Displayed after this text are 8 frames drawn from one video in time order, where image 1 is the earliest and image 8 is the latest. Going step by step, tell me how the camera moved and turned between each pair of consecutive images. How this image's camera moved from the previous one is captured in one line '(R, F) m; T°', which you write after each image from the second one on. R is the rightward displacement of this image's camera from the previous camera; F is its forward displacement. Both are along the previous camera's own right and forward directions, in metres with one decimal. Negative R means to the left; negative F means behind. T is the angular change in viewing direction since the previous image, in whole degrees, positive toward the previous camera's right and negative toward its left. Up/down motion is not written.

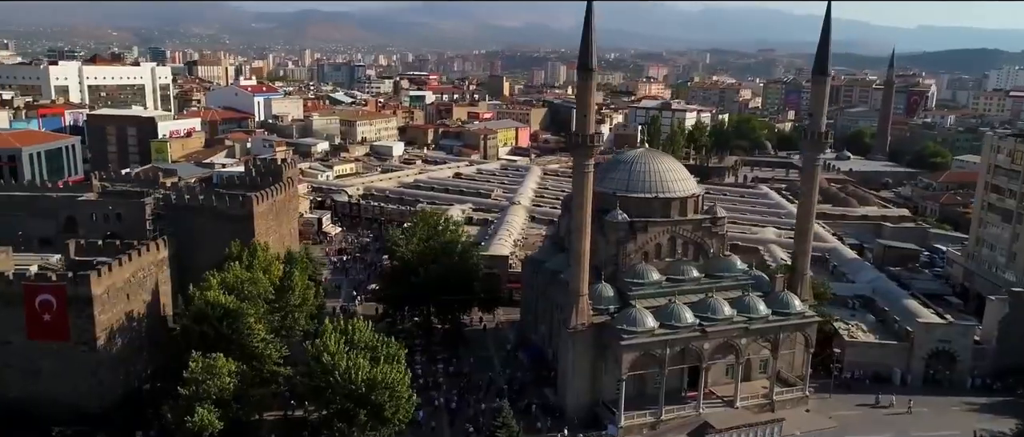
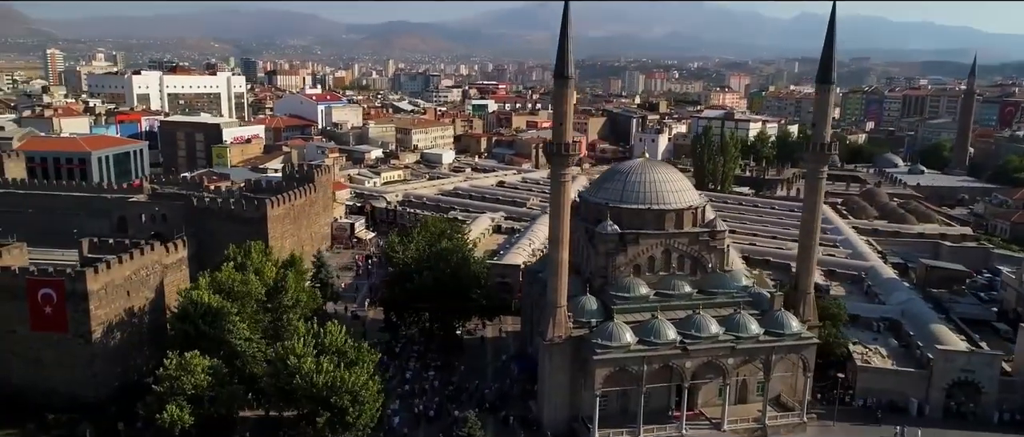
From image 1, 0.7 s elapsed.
(+2.2, +0.3) m; -6°
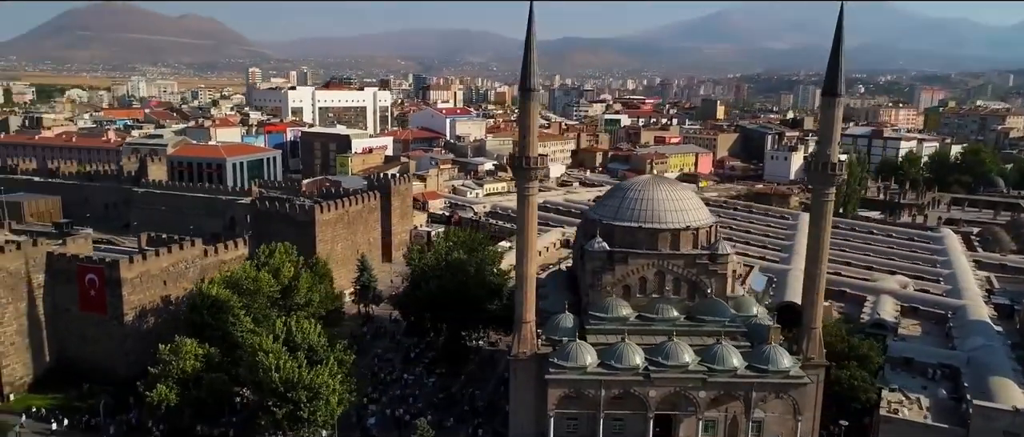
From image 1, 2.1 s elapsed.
(+4.2, +0.5) m; -13°
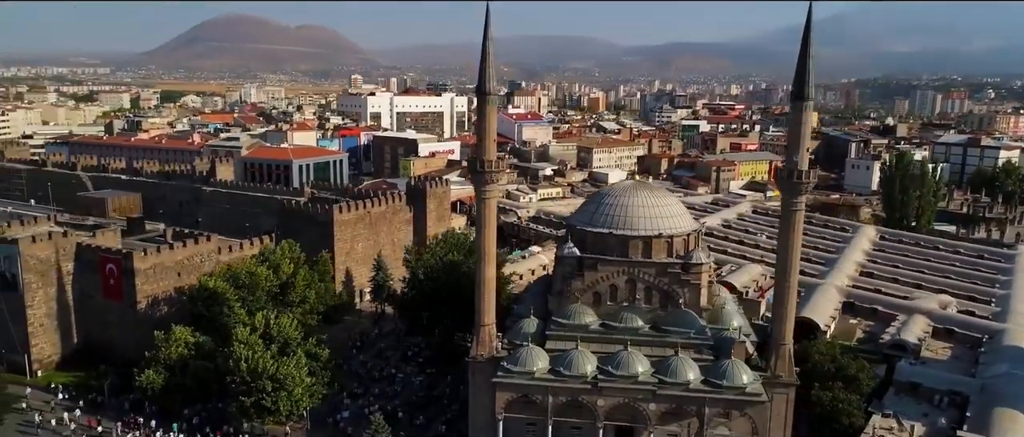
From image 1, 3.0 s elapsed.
(+3.0, +0.1) m; -8°
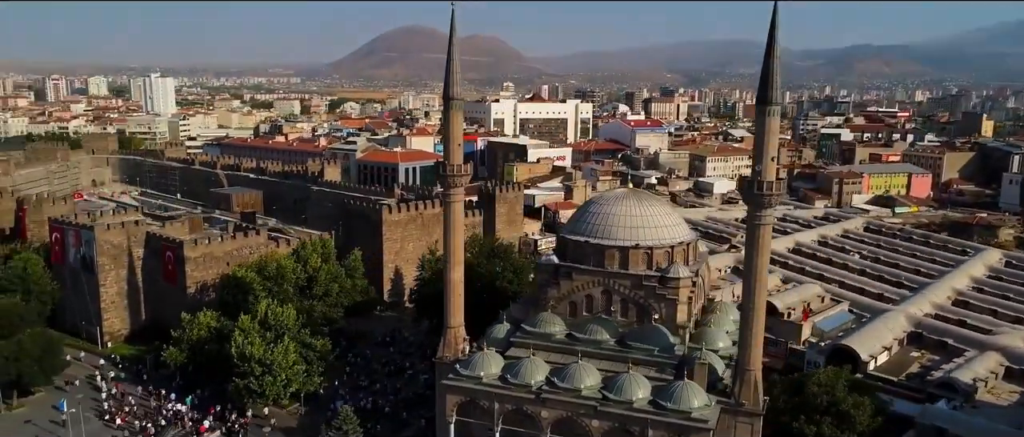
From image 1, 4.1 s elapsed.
(+4.1, +0.5) m; -13°
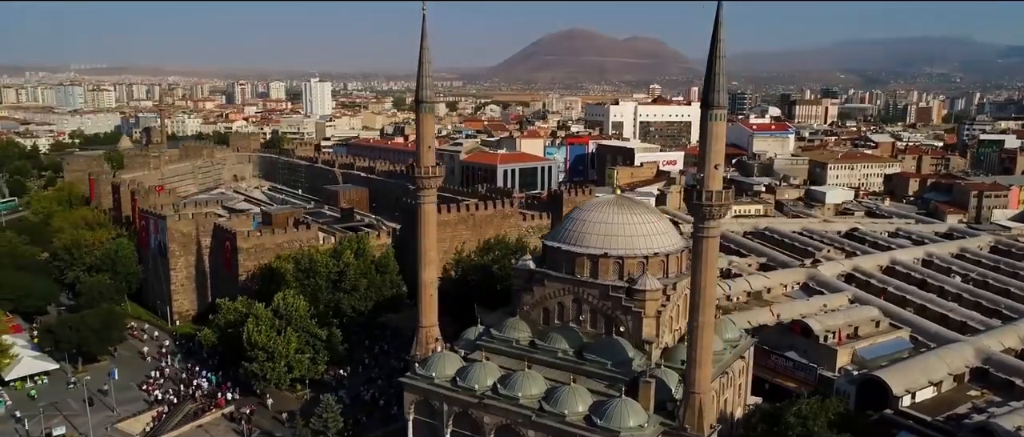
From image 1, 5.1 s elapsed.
(+3.9, +0.5) m; -12°
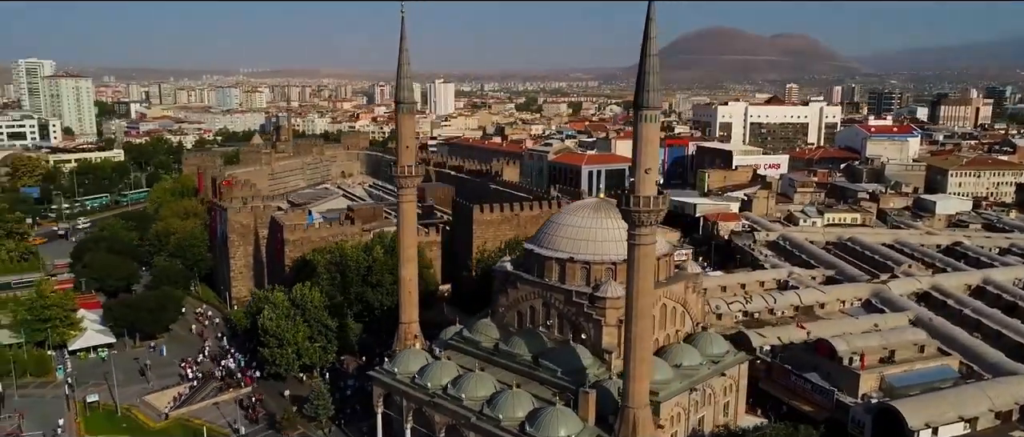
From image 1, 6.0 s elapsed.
(+3.4, +0.4) m; -11°
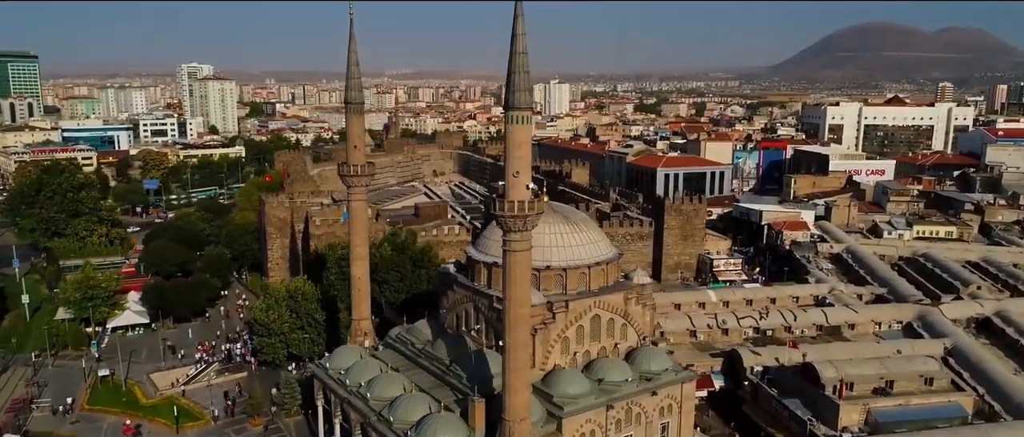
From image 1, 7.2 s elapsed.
(+4.1, +0.7) m; -11°
